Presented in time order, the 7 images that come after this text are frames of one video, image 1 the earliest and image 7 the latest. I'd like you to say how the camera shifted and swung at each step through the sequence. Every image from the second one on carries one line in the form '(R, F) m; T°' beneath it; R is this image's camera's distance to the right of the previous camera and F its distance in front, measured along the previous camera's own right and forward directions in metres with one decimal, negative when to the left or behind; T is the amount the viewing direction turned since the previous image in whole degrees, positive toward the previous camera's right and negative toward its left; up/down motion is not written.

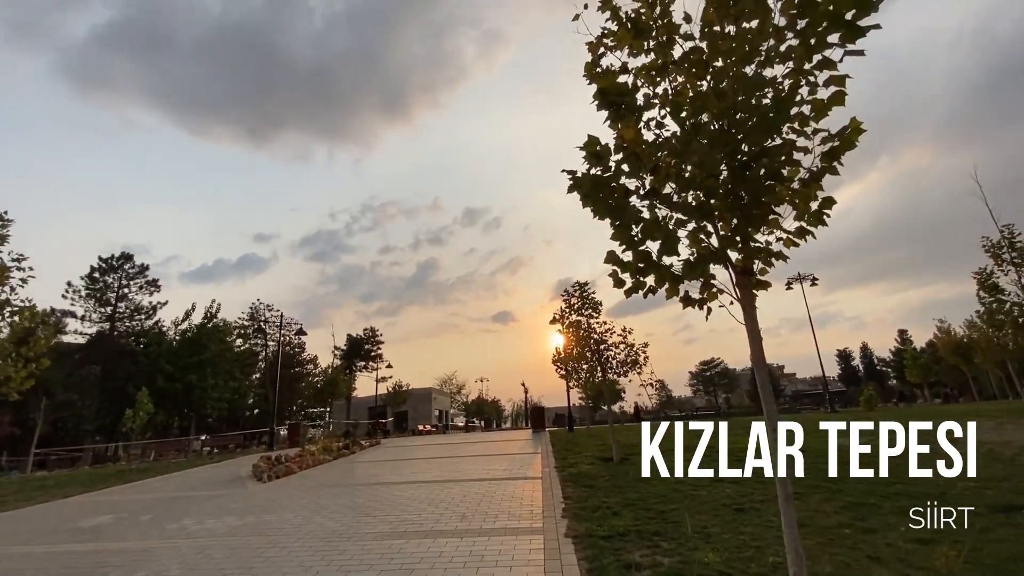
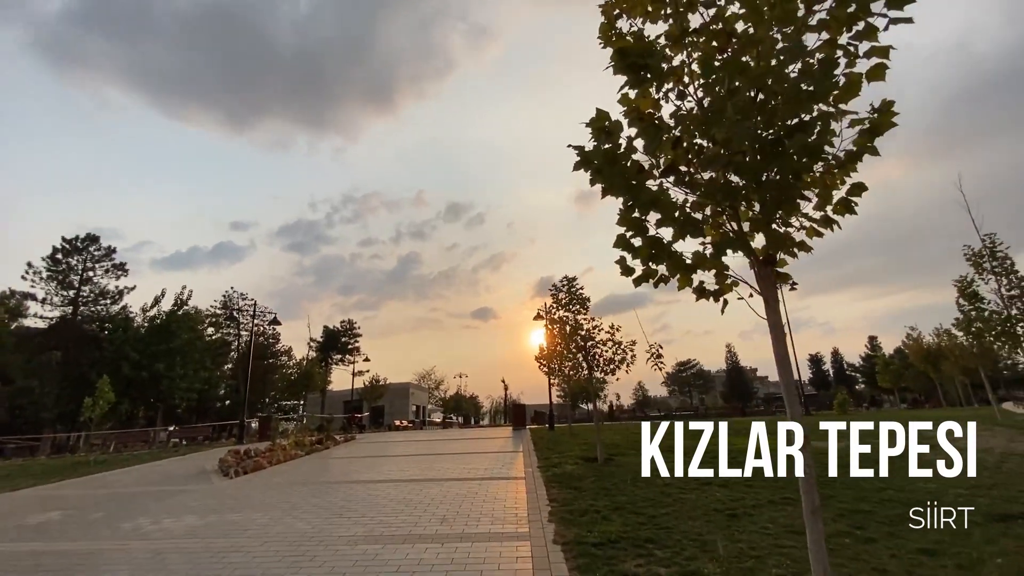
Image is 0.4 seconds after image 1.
(-0.1, +0.5) m; +2°
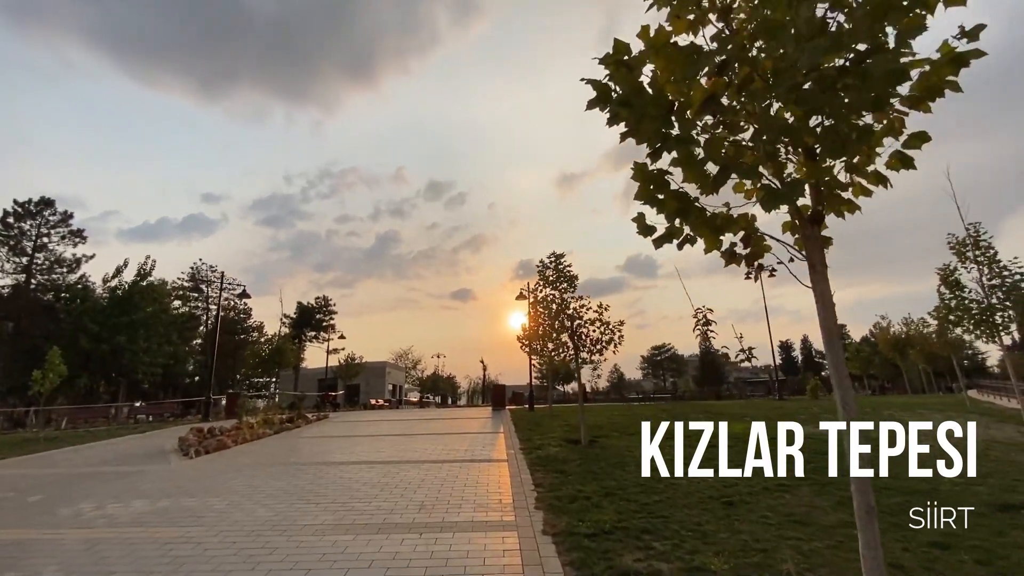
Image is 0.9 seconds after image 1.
(-0.1, +0.6) m; +3°
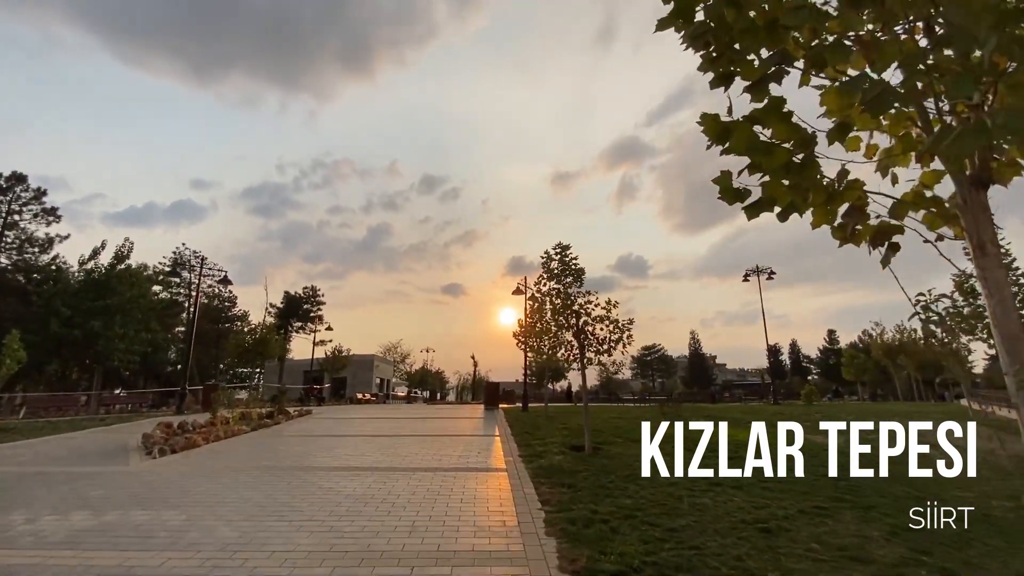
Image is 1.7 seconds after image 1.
(-0.3, +1.0) m; +1°
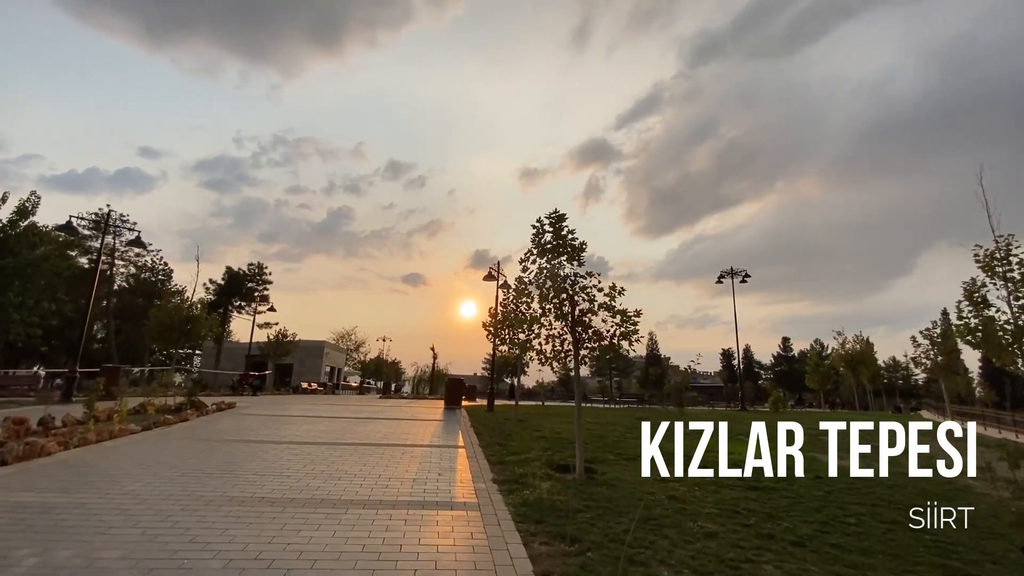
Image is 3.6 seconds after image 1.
(-0.3, +2.5) m; +4°
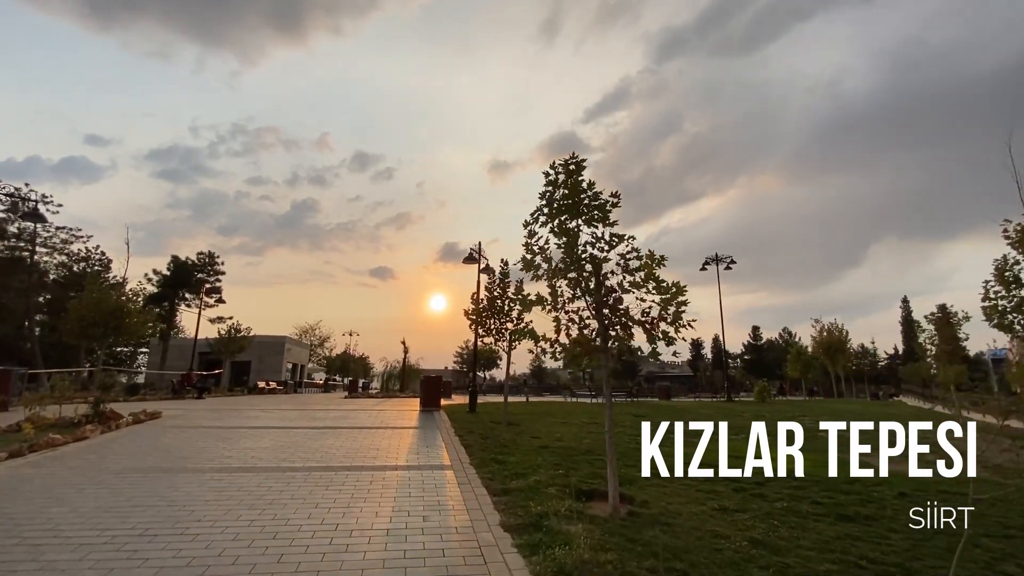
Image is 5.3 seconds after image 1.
(-0.5, +2.4) m; +4°
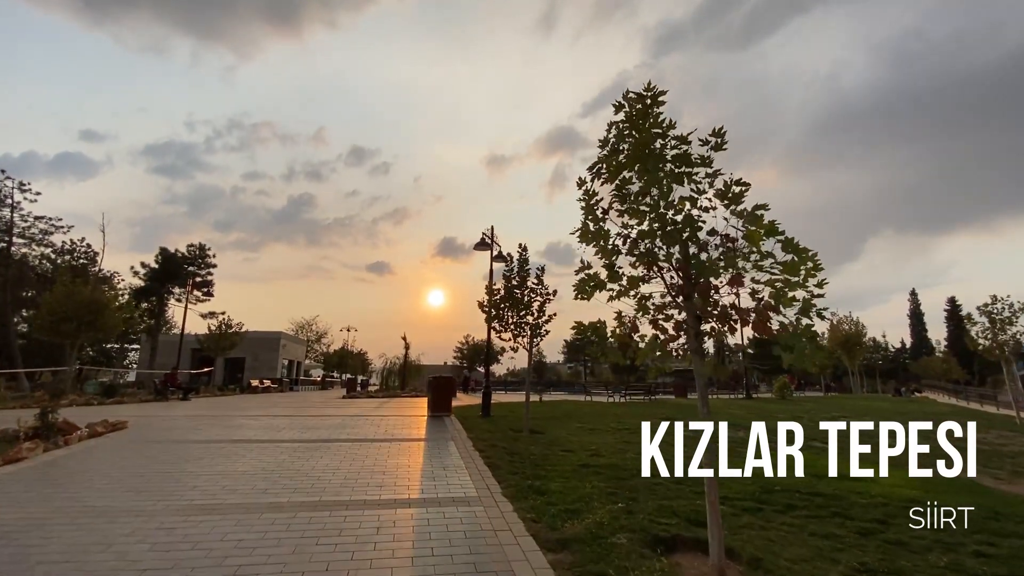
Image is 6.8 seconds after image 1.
(-0.6, +1.9) m; 0°
